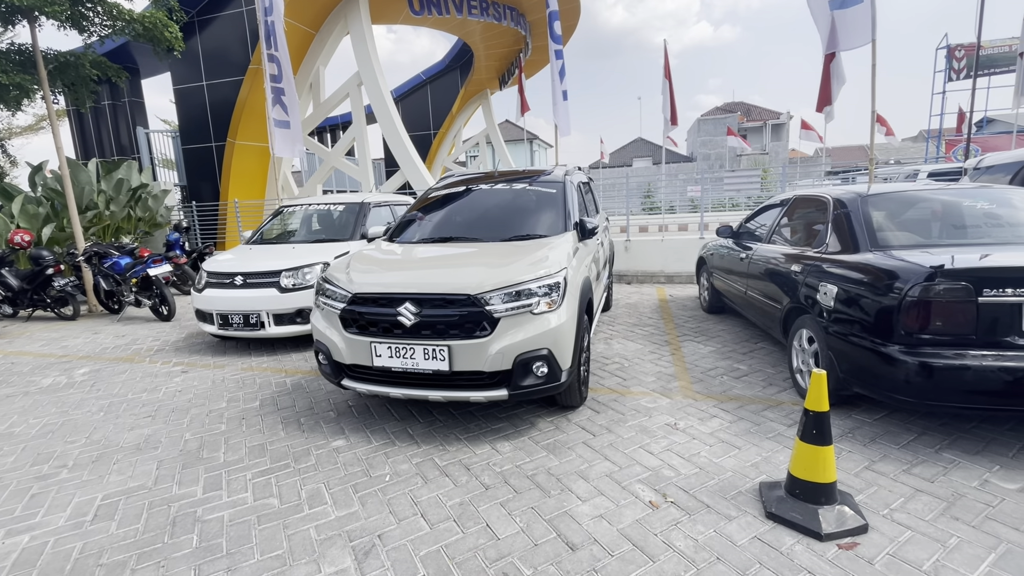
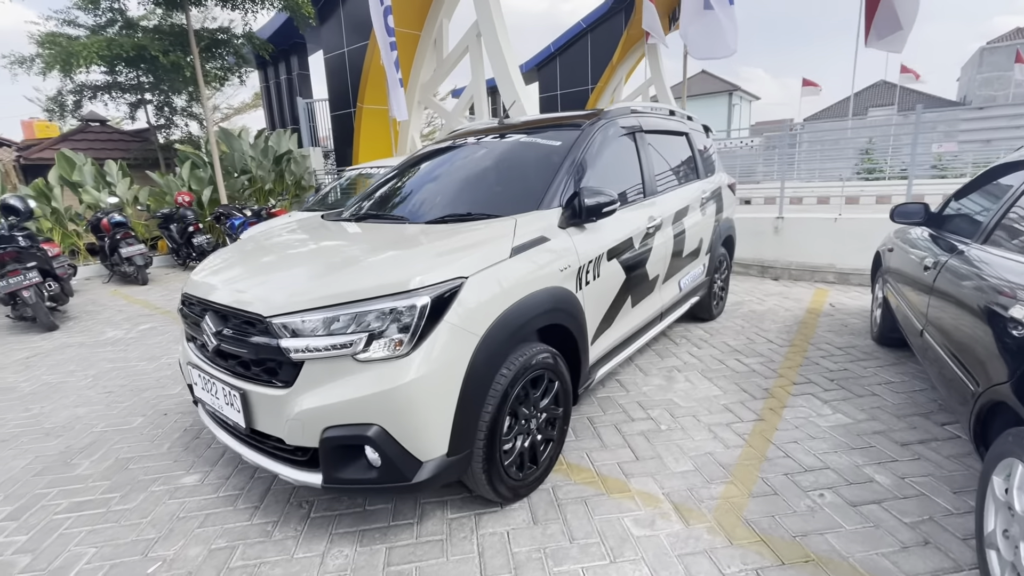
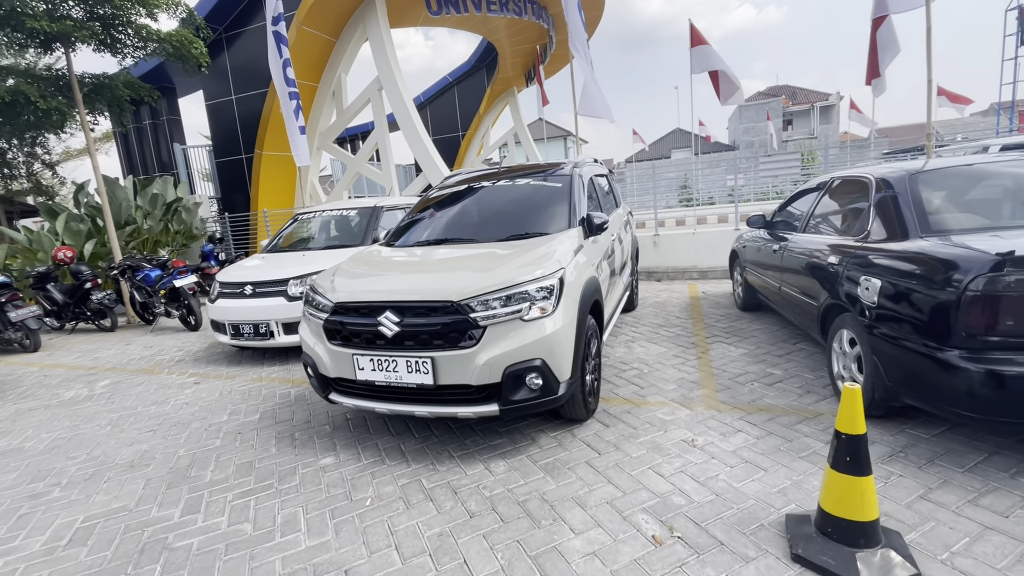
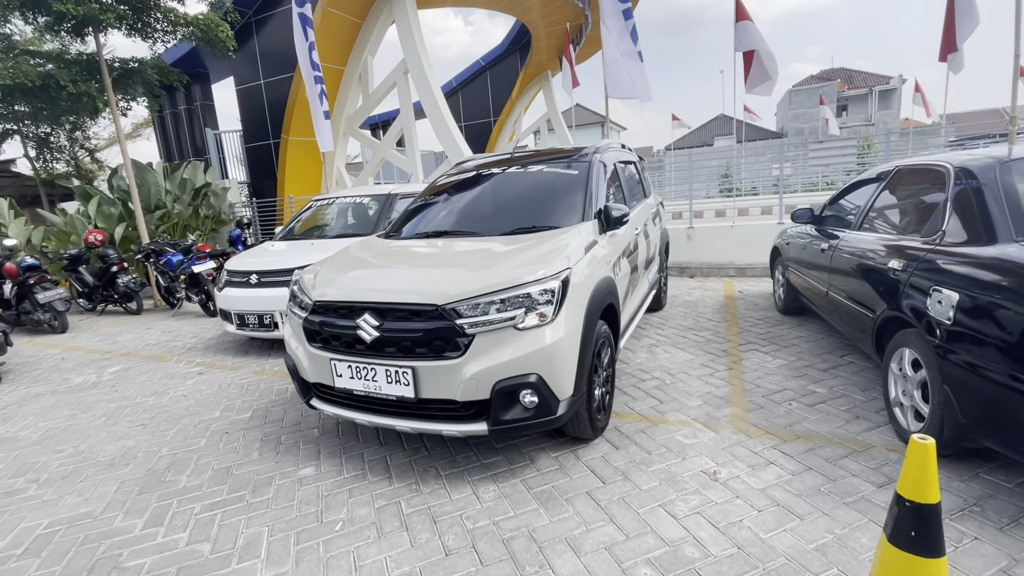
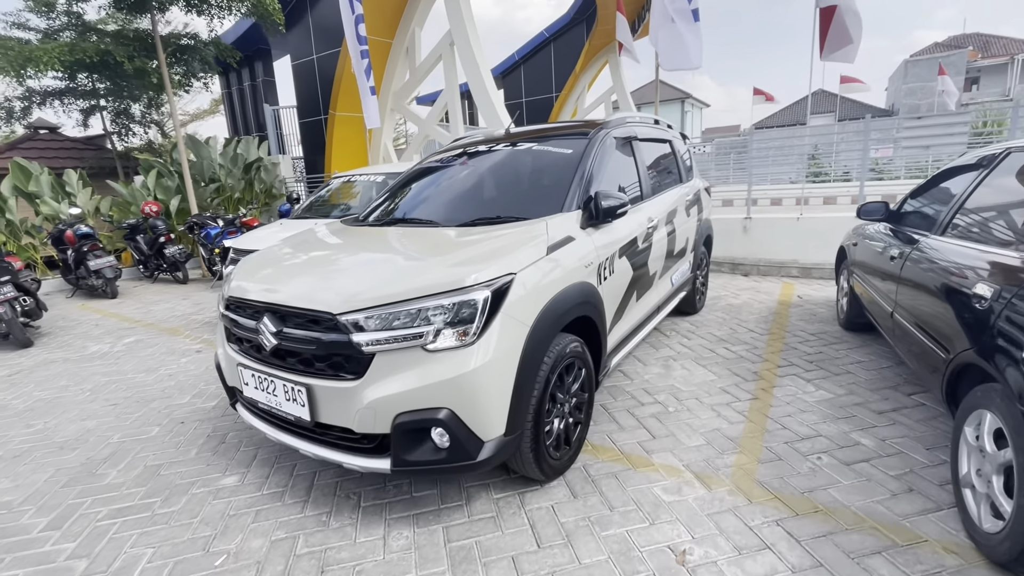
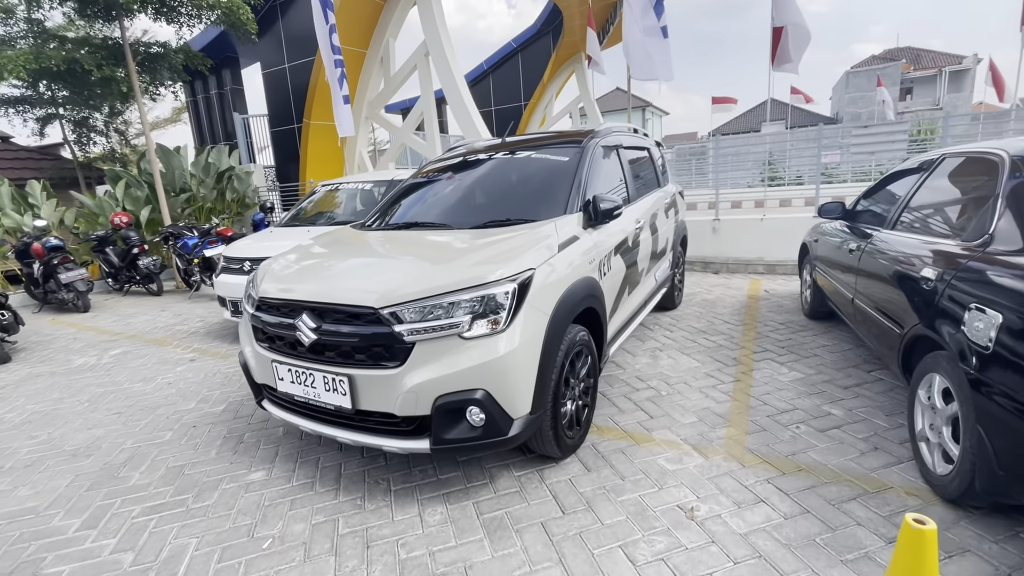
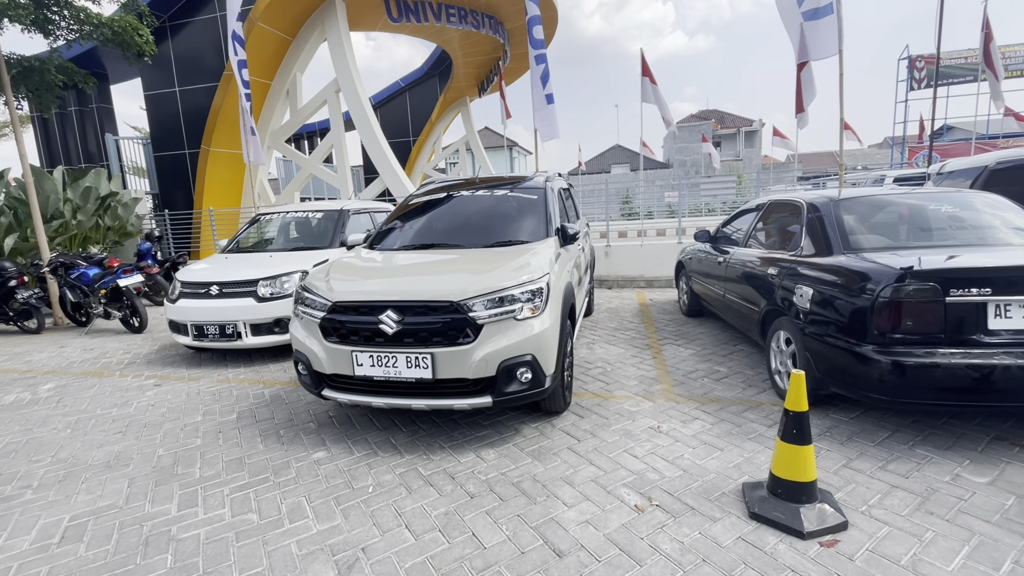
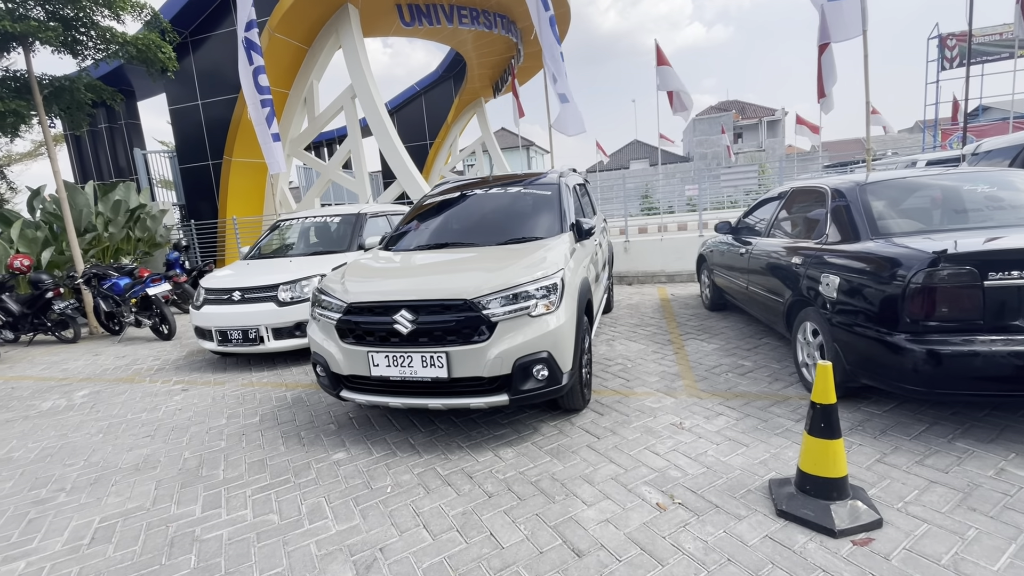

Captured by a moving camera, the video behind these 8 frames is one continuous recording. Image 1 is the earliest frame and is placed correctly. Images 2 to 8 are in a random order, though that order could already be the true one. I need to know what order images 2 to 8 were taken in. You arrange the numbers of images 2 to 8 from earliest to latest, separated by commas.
7, 8, 3, 4, 6, 5, 2
